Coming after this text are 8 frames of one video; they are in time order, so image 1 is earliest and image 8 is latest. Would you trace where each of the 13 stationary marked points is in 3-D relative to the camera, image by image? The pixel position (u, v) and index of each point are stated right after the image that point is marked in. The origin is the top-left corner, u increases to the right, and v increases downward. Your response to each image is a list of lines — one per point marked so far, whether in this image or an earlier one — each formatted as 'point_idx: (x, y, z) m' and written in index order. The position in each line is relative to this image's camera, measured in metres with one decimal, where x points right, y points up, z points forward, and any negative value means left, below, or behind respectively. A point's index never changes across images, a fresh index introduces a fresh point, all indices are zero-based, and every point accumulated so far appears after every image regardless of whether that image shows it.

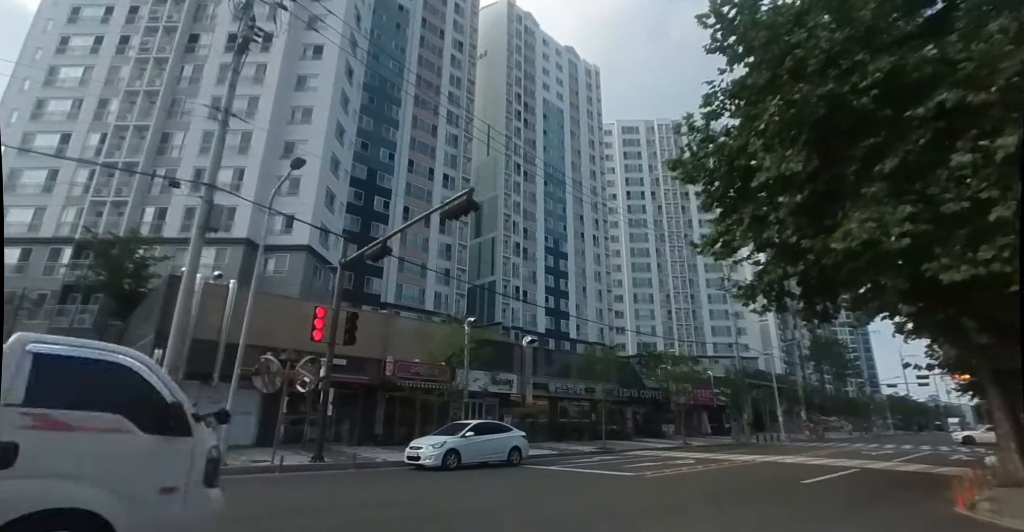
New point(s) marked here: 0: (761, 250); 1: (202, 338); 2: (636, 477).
0: (+6.3, +0.5, +12.4) m
1: (-10.8, -2.5, +17.0) m
2: (+3.4, -5.9, +13.7) m
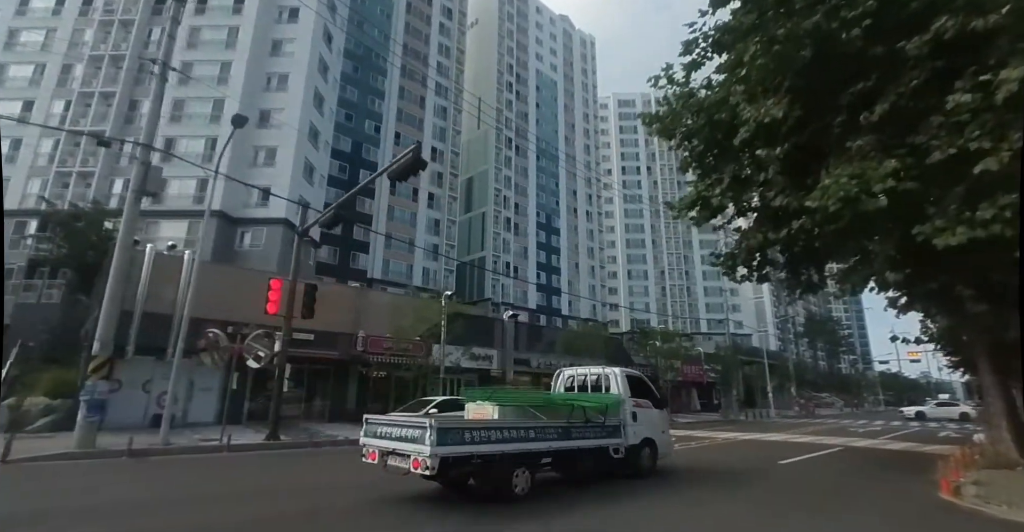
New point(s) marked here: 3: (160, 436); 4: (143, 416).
0: (+5.3, +1.3, +11.4) m
1: (-11.7, -1.5, +16.1) m
2: (+2.5, -5.1, +13.0) m
3: (-8.8, -4.2, +12.3) m
4: (-11.9, -4.8, +15.6) m
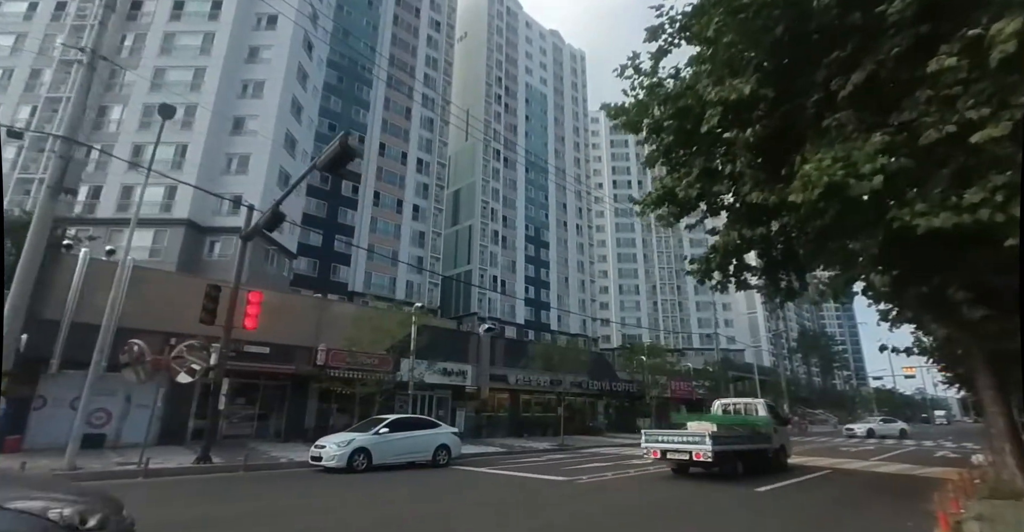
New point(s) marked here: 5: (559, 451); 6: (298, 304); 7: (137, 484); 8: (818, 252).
0: (+4.3, +1.2, +10.4) m
1: (-12.8, -1.7, +14.8) m
2: (+1.4, -5.2, +11.8) m
3: (-9.9, -4.3, +11.0) m
4: (-13.0, -5.0, +14.3) m
5: (+1.8, -7.6, +20.1) m
6: (-8.3, -1.5, +19.0) m
7: (-7.9, -4.6, +10.3) m
8: (+5.9, +0.3, +9.5) m
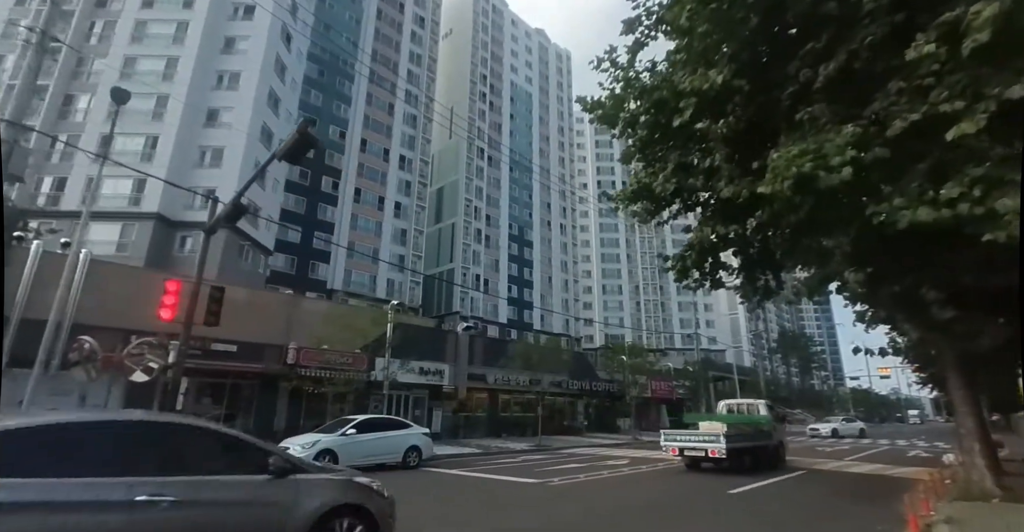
0: (+3.7, +1.2, +10.2) m
1: (-13.6, -1.5, +14.1) m
2: (+0.7, -5.1, +11.6) m
3: (-10.6, -4.2, +10.4) m
4: (-13.7, -4.8, +13.6) m
5: (+0.9, -7.5, +19.8) m
6: (-9.1, -1.3, +18.4) m
7: (-8.5, -4.4, +9.7) m
8: (+5.4, +0.3, +9.3) m
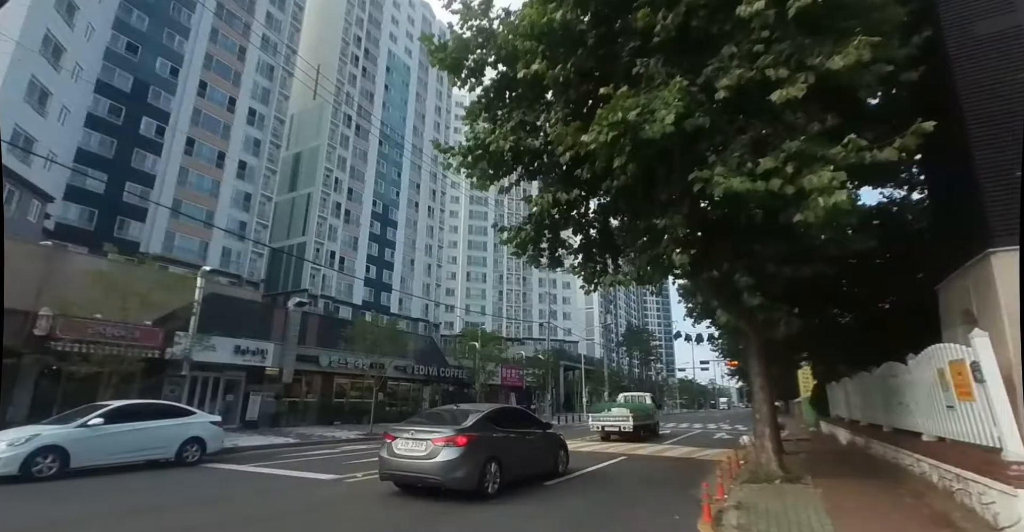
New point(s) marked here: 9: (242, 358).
0: (+0.4, +1.7, +9.4) m
1: (-17.5, +0.4, +8.8) m
2: (-3.4, -4.4, +10.0) m
3: (-13.9, -2.6, +6.0) m
4: (-17.8, -2.9, +8.3) m
5: (-5.5, -6.4, +18.1) m
6: (-14.3, +0.4, +14.1) m
7: (-11.7, -3.0, +5.9) m
8: (+2.1, +0.6, +9.0) m
9: (-10.7, -3.6, +19.3) m
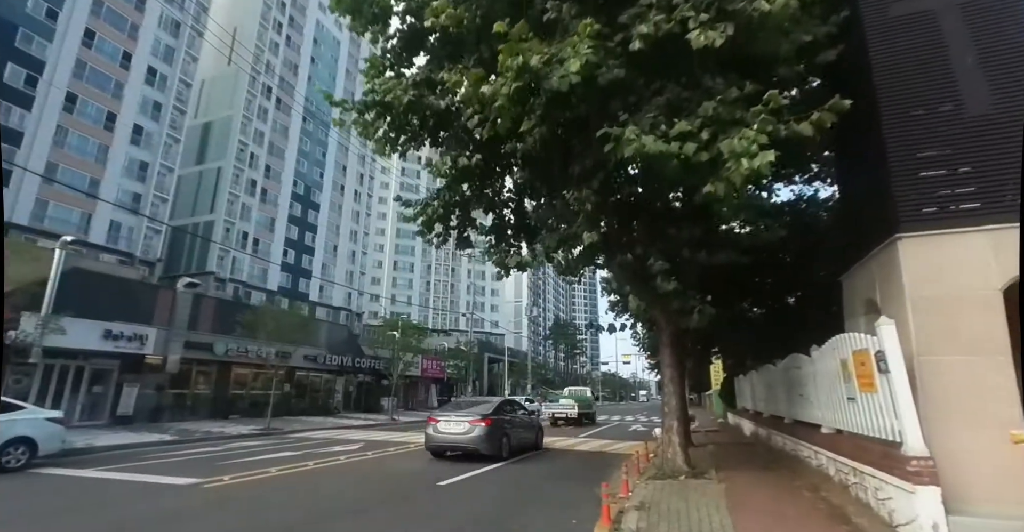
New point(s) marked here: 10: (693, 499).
0: (-1.3, +2.1, +8.5) m
1: (-18.9, +1.4, +5.5) m
2: (-5.3, -3.8, +8.6) m
3: (-15.0, -1.8, +3.2) m
4: (-19.2, -1.9, +4.9) m
5: (-8.6, -5.7, +16.4) m
6: (-16.5, +1.4, +11.1) m
7: (-12.9, -2.3, +3.4) m
8: (+0.5, +1.0, +8.3) m
9: (-13.7, -2.6, +16.9) m
10: (+2.4, -3.1, +6.5) m
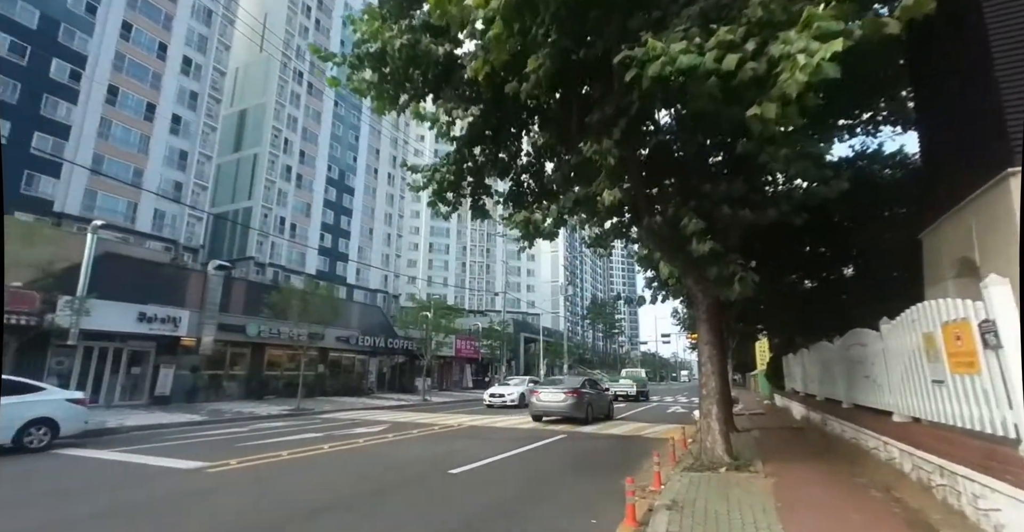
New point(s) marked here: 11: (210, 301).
0: (-1.1, +2.6, +7.7) m
1: (-18.9, +1.5, +6.0) m
2: (-4.9, -3.4, +8.3) m
3: (-15.1, -1.7, +3.6) m
4: (-19.2, -1.9, +5.6) m
5: (-7.6, -5.1, +16.3) m
6: (-16.0, +1.7, +11.5) m
7: (-13.0, -2.2, +3.6) m
8: (+0.7, +1.4, +7.4) m
9: (-12.7, -2.1, +17.1) m
10: (+2.6, -2.6, +5.6) m
11: (-12.1, -1.4, +19.6) m
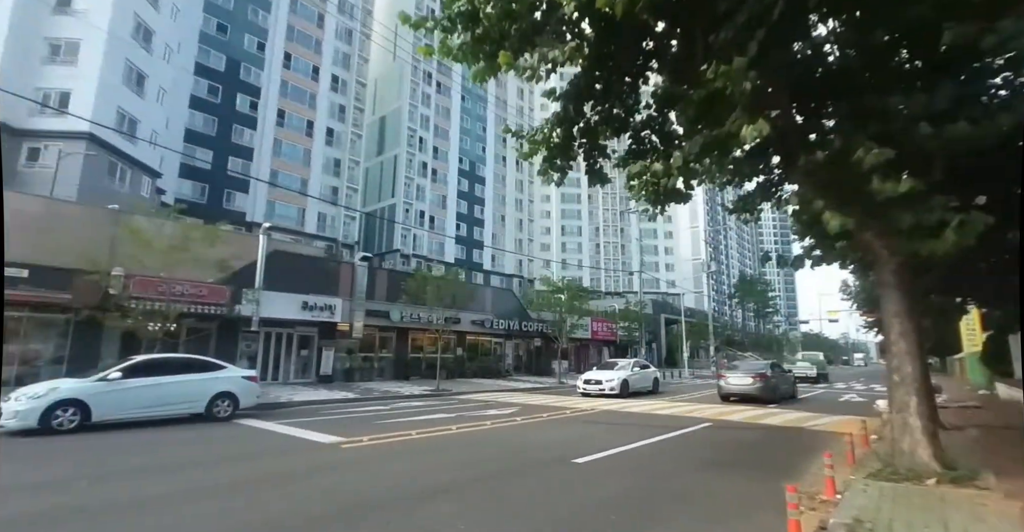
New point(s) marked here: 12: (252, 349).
0: (+0.5, +3.0, +6.9) m
1: (-17.0, +0.9, +10.1) m
2: (-2.7, -3.2, +8.7) m
3: (-13.9, -2.2, +6.9) m
4: (-17.2, -2.4, +9.9) m
5: (-3.0, -4.6, +17.2) m
6: (-12.8, +1.5, +14.6) m
7: (-11.8, -2.6, +6.4) m
8: (+2.1, +1.9, +6.2) m
9: (-8.0, -1.9, +19.3) m
10: (+3.7, -2.1, +4.1) m
11: (-6.7, -1.0, +21.5) m
12: (-9.8, -3.2, +18.3) m
